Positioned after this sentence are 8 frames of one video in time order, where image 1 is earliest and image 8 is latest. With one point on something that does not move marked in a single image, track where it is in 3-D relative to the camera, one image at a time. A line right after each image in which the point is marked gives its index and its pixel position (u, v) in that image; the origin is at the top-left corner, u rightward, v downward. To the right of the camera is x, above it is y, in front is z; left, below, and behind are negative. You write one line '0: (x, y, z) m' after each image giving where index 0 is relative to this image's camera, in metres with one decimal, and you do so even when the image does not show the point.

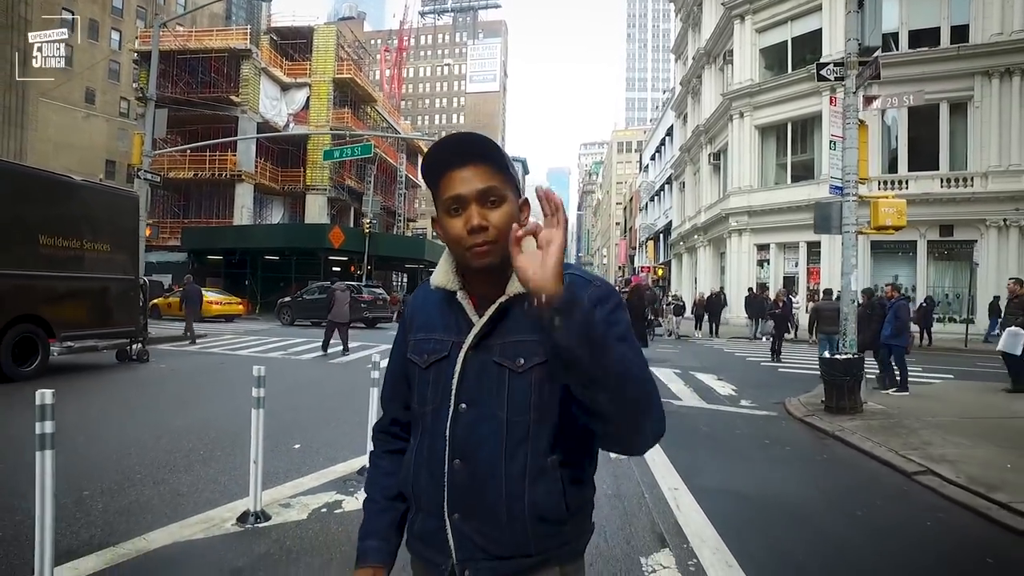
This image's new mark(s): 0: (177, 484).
0: (-2.7, -1.6, +5.2) m
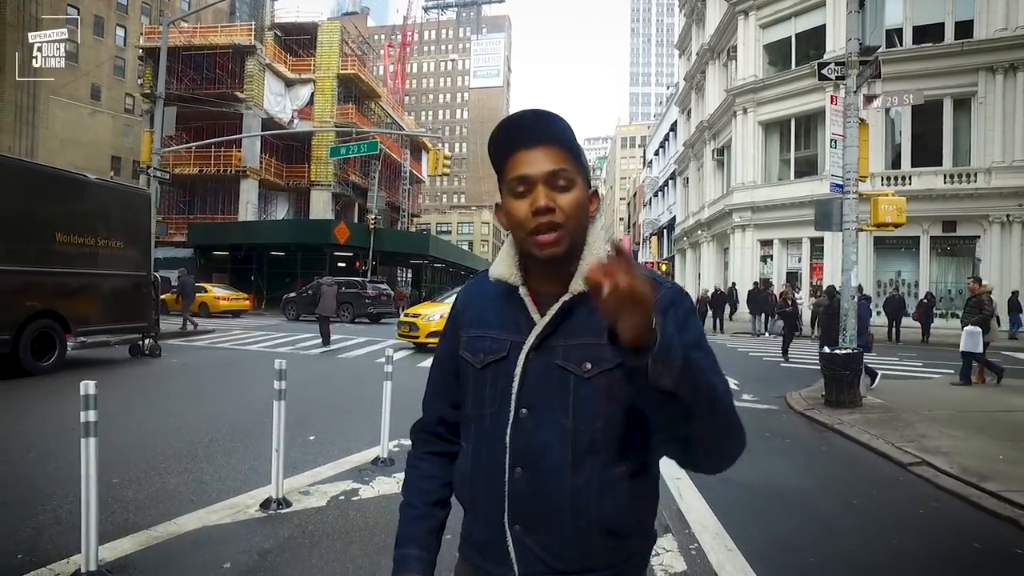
0: (-2.6, -1.5, +5.4) m
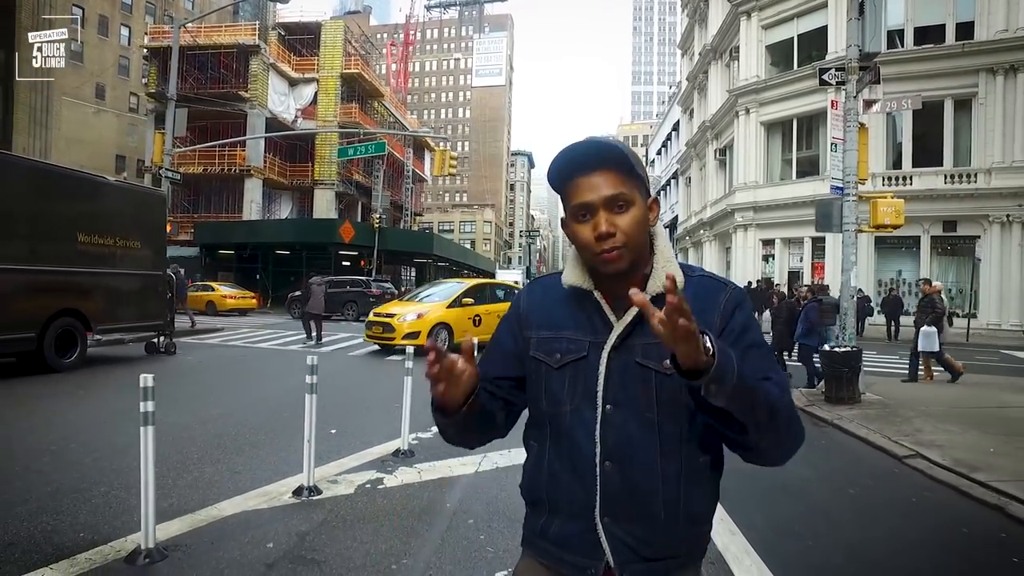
0: (-2.5, -1.5, +5.7) m
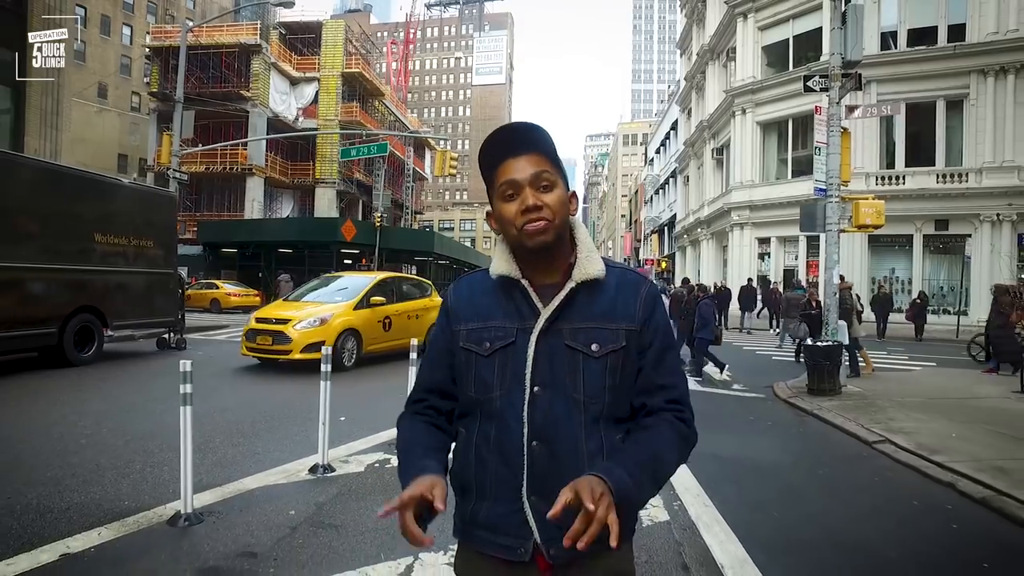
0: (-2.5, -1.5, +6.2) m
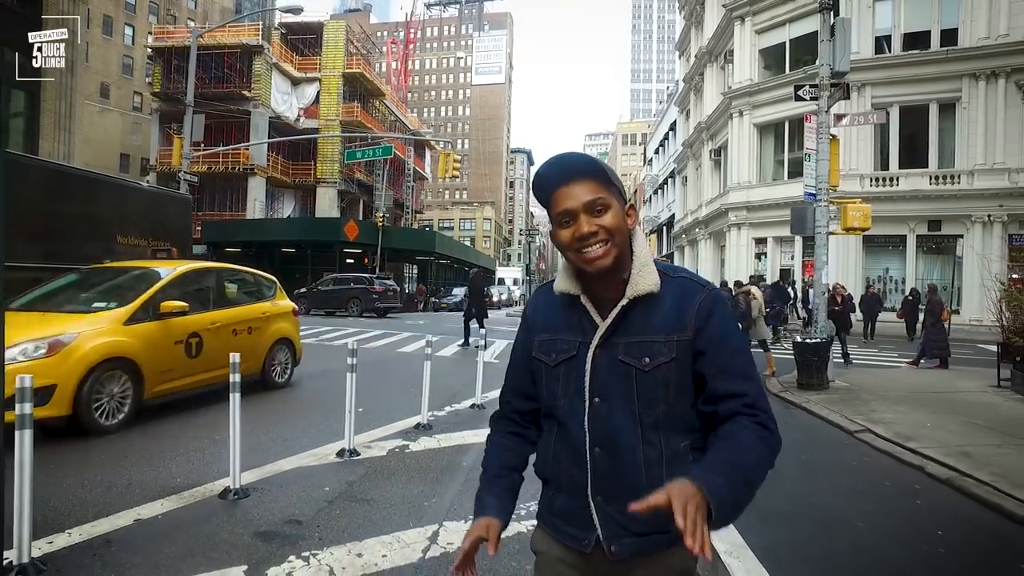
0: (-2.4, -1.5, +6.8) m
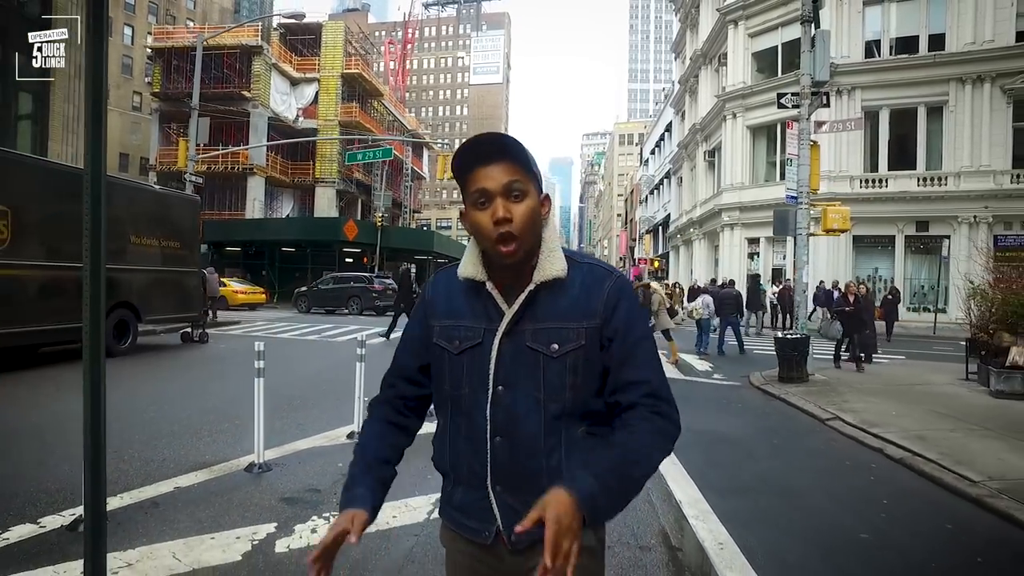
0: (-2.5, -1.5, +7.3) m
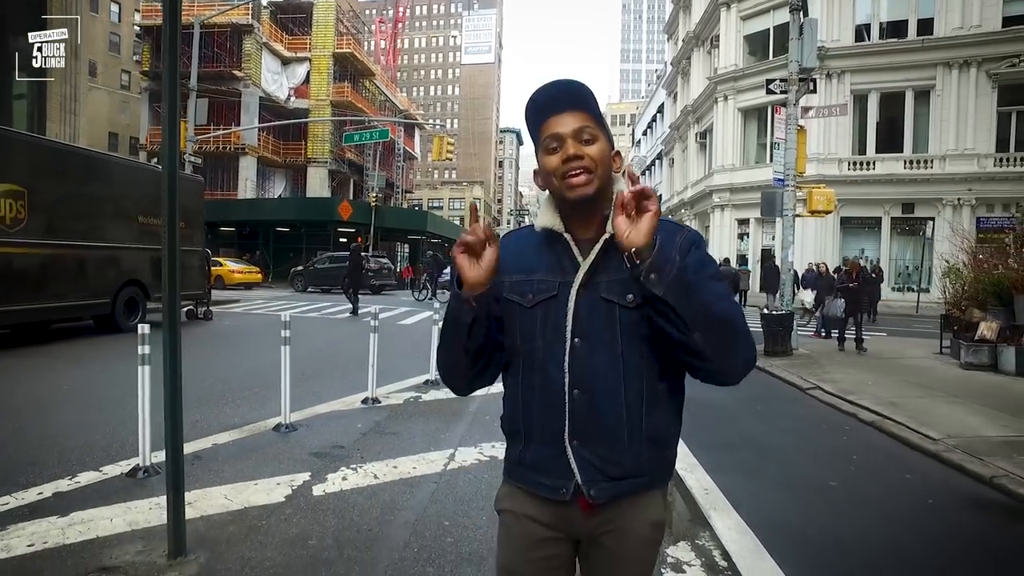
0: (-2.4, -1.2, +7.8) m
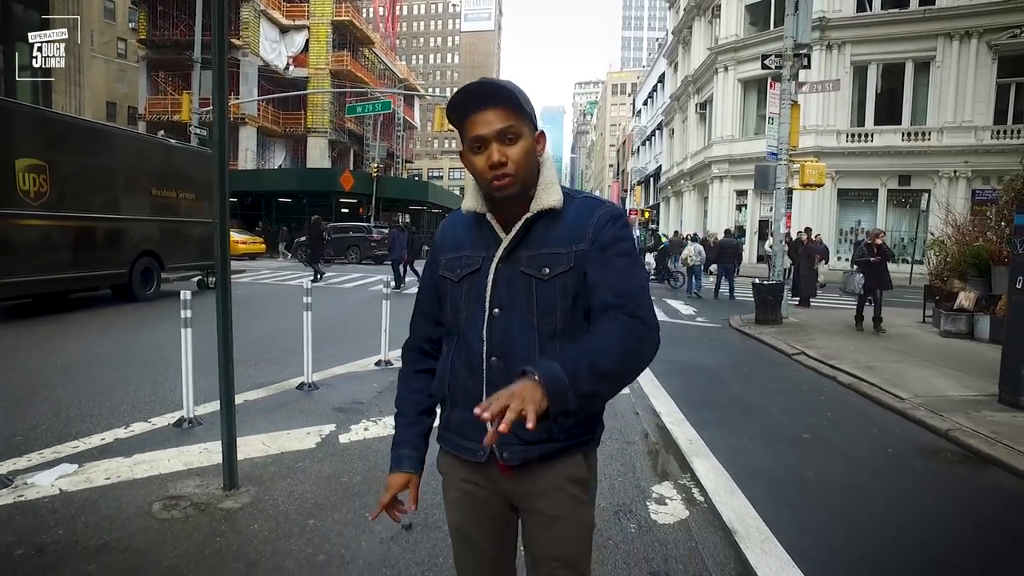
0: (-2.4, -0.8, +8.3) m
